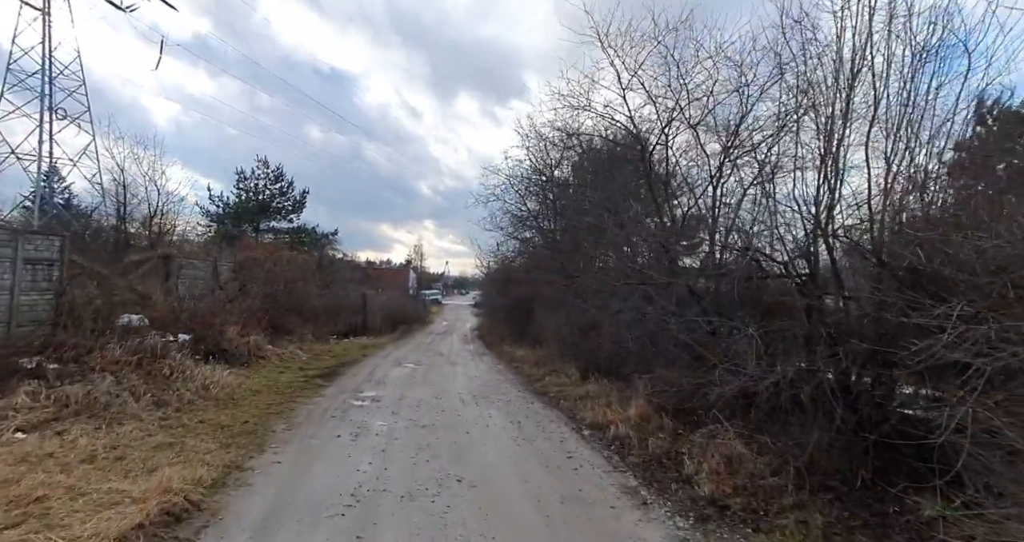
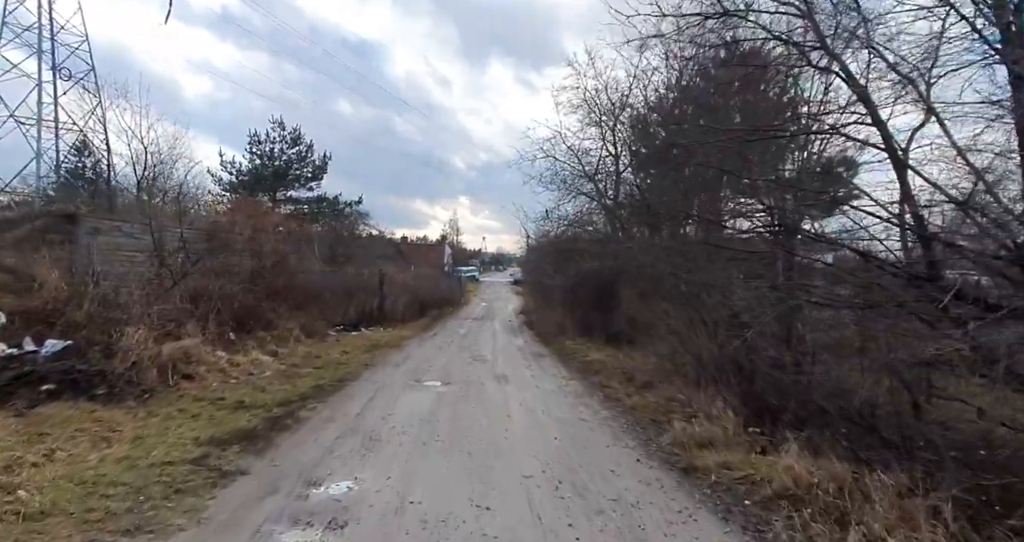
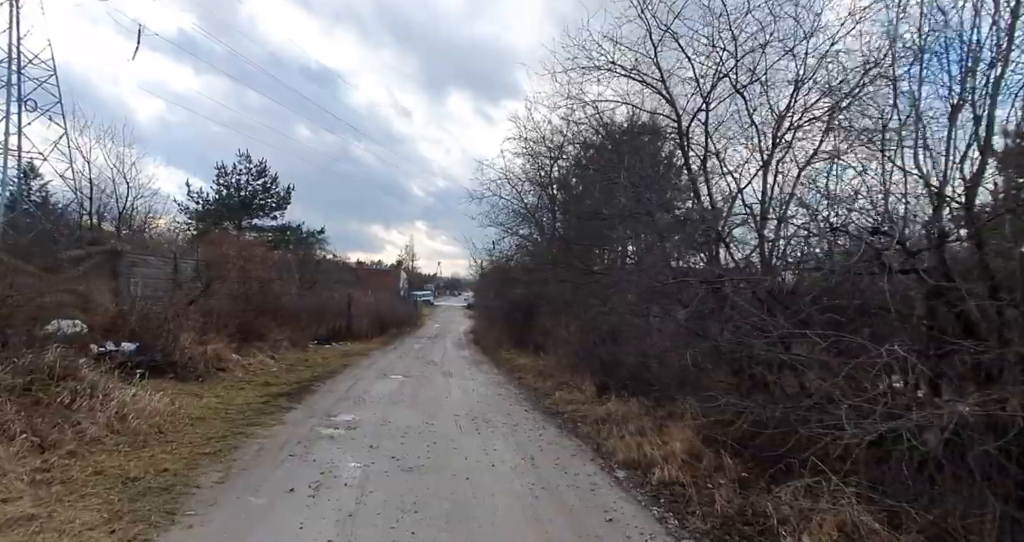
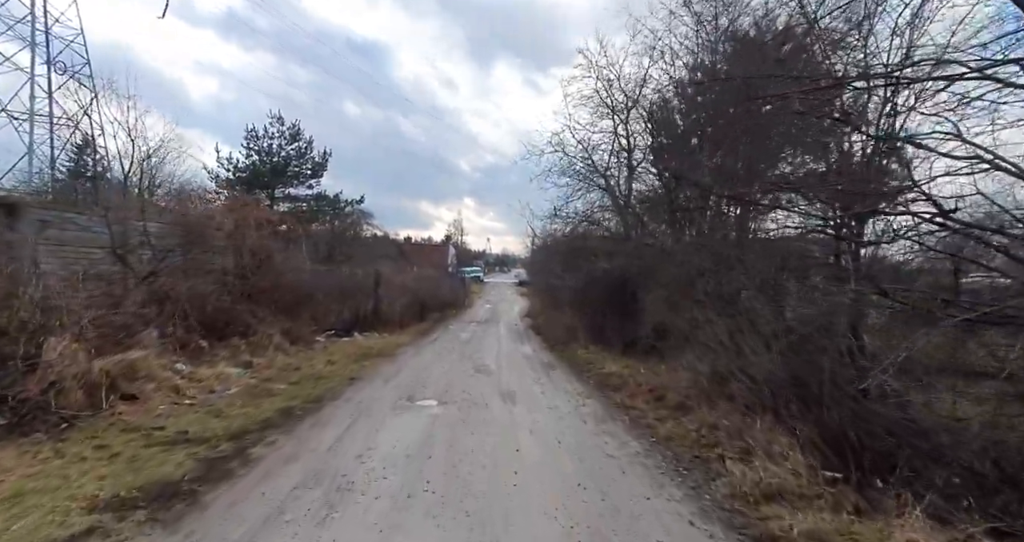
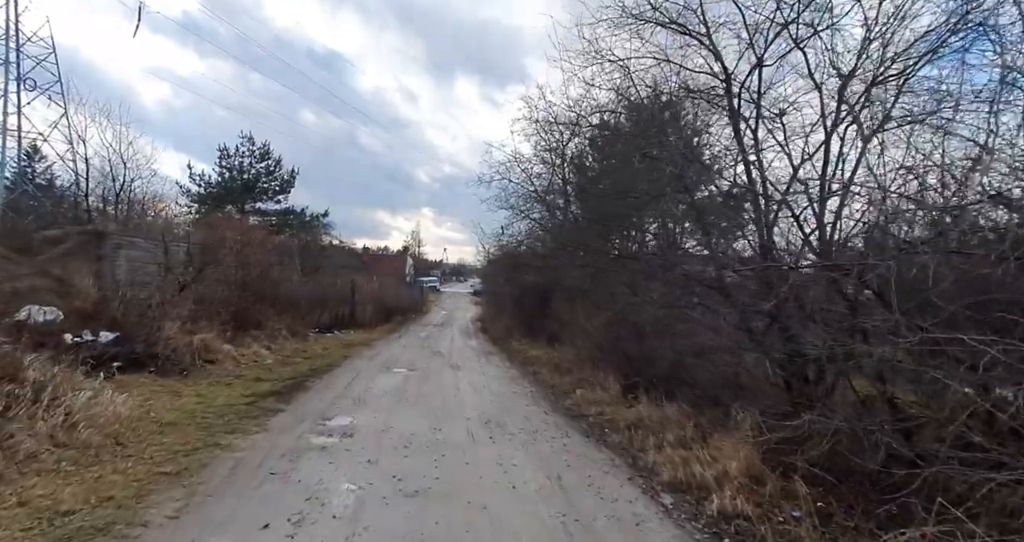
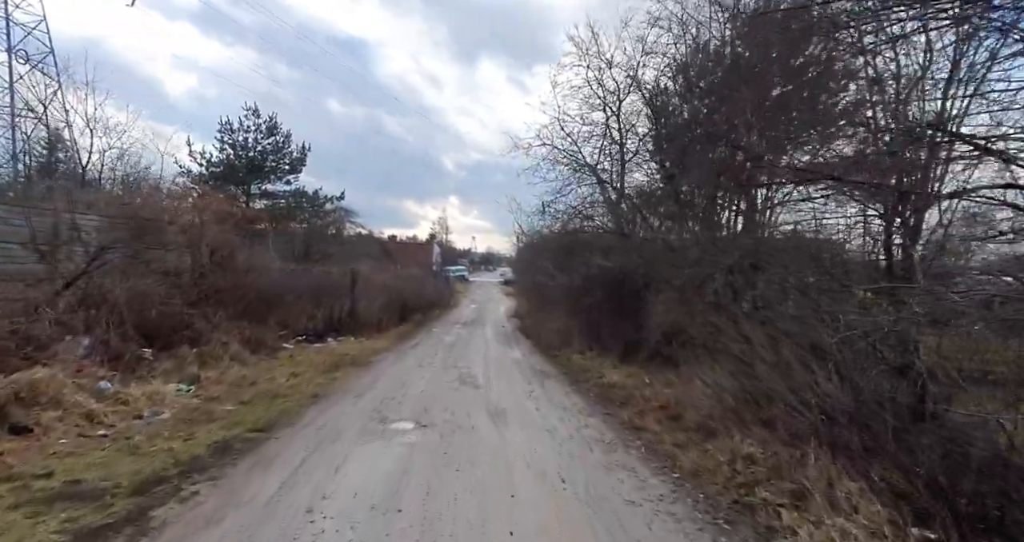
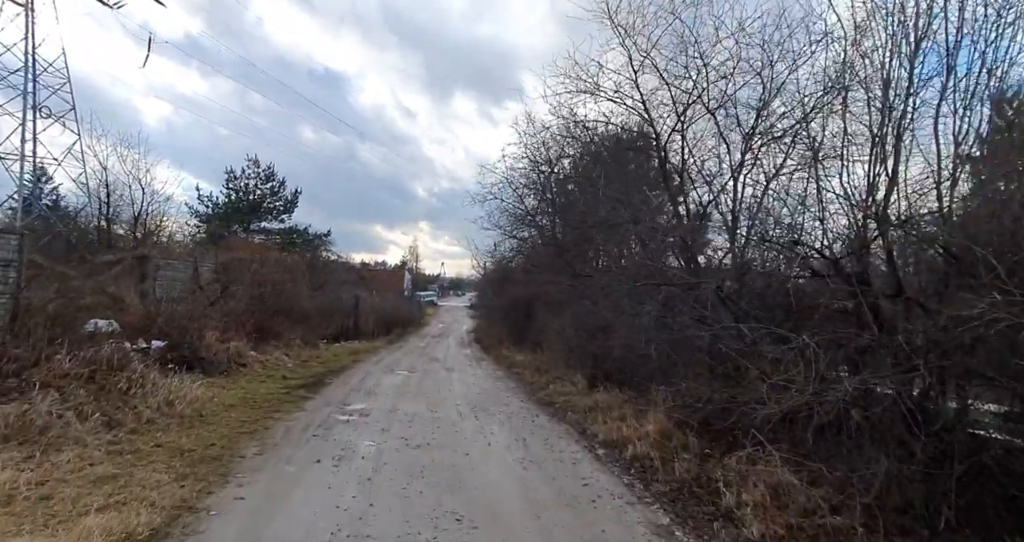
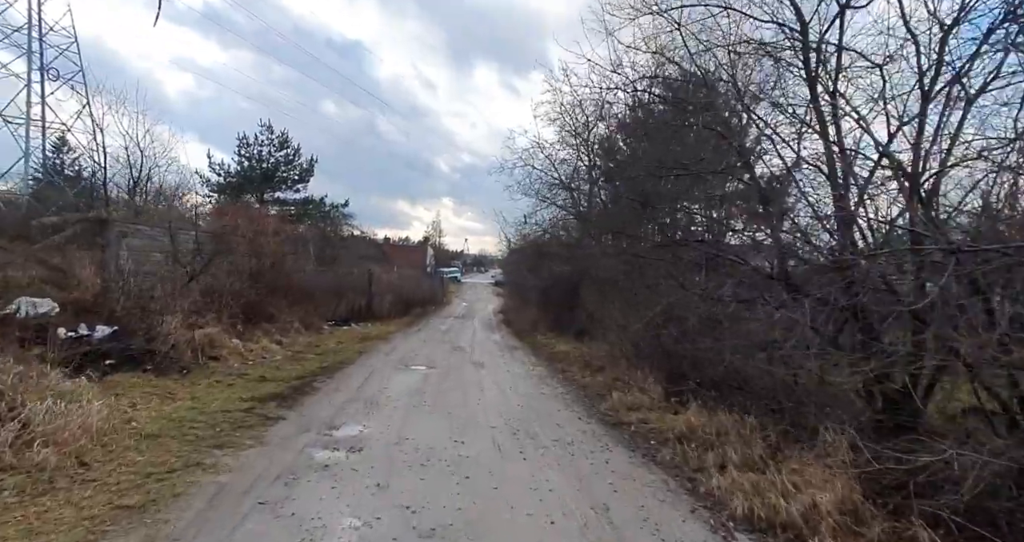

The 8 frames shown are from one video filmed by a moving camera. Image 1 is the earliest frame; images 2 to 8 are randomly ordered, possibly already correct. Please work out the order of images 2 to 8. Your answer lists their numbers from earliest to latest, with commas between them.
7, 3, 5, 8, 2, 4, 6
